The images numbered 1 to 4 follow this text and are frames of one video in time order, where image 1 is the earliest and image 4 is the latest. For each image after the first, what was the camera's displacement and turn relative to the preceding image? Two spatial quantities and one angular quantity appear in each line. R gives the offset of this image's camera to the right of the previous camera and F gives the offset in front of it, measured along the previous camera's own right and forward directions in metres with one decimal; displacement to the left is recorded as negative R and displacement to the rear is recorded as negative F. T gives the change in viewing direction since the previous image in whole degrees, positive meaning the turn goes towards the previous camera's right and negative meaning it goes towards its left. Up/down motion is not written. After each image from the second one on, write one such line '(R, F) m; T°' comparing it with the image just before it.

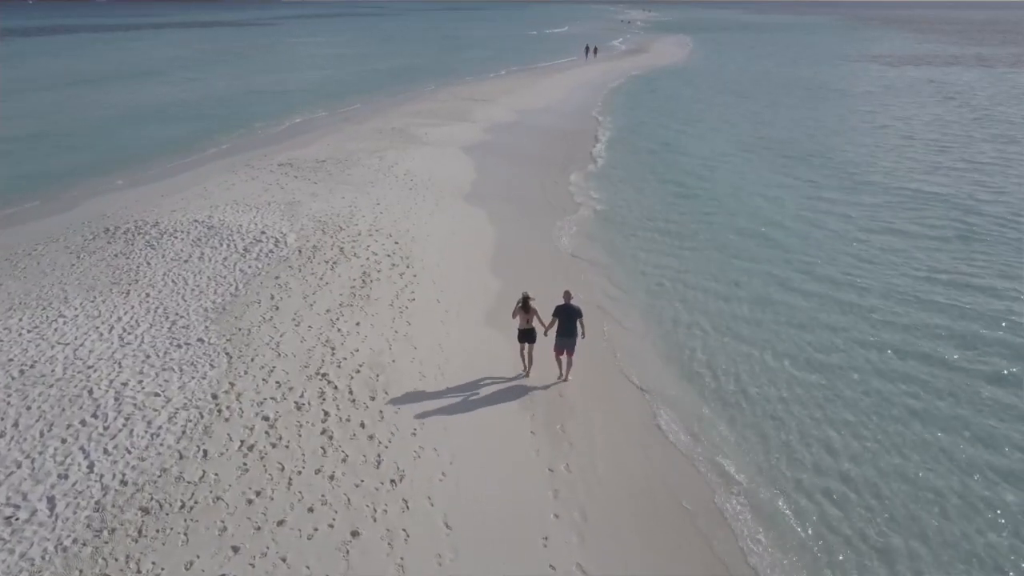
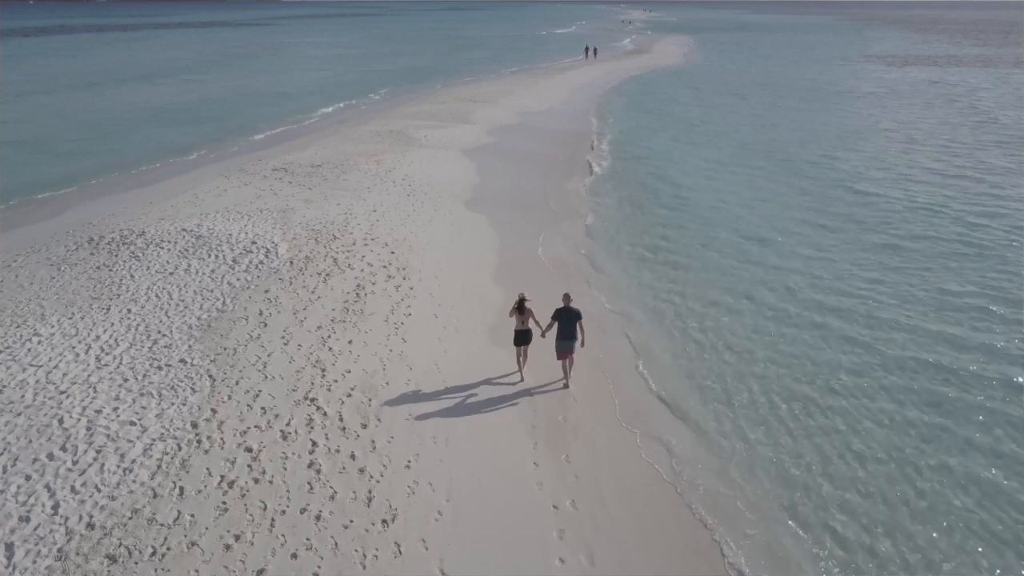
(0.0, +0.6) m; 0°
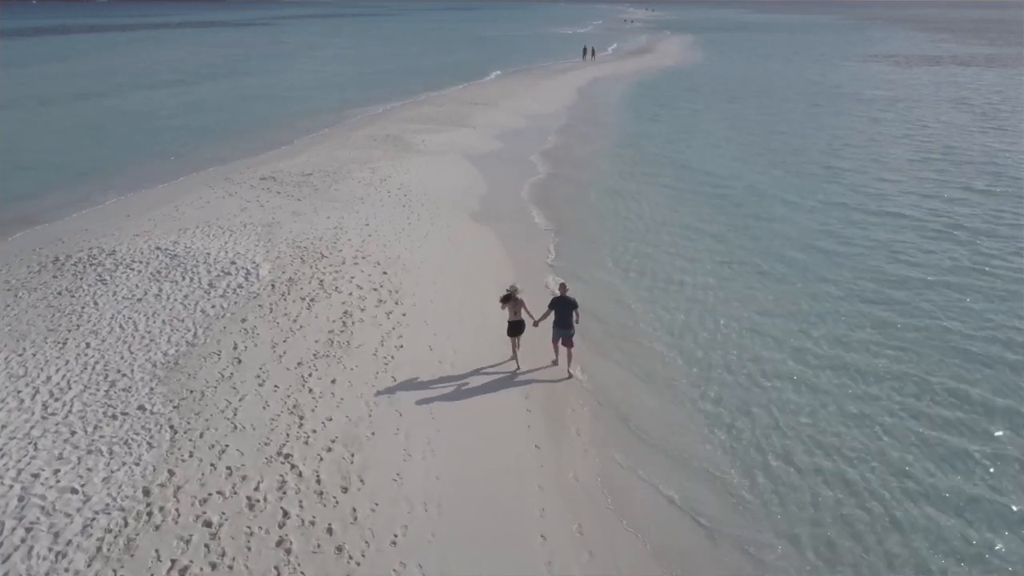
(0.0, +1.2) m; 0°
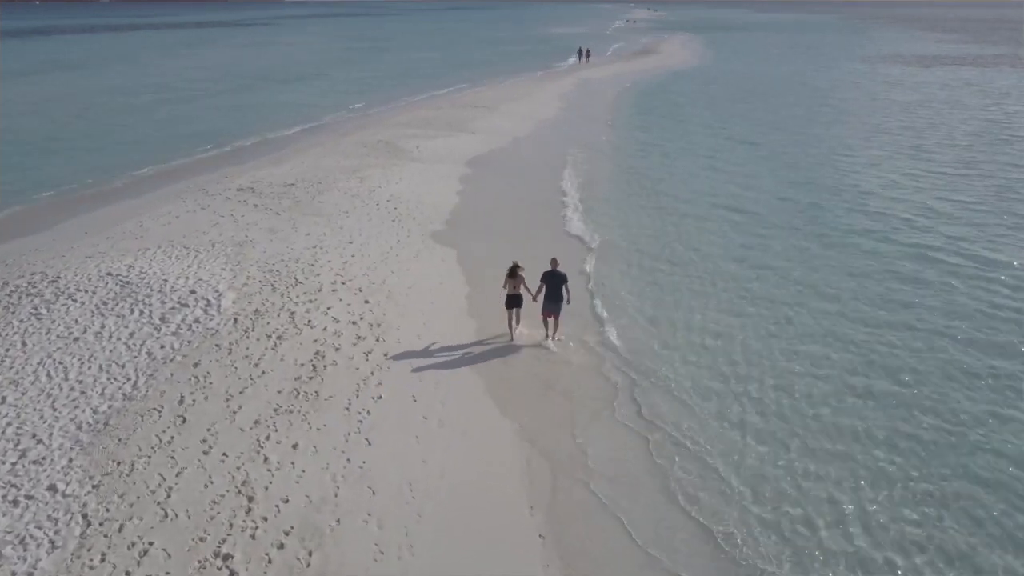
(0.0, +1.8) m; 0°
